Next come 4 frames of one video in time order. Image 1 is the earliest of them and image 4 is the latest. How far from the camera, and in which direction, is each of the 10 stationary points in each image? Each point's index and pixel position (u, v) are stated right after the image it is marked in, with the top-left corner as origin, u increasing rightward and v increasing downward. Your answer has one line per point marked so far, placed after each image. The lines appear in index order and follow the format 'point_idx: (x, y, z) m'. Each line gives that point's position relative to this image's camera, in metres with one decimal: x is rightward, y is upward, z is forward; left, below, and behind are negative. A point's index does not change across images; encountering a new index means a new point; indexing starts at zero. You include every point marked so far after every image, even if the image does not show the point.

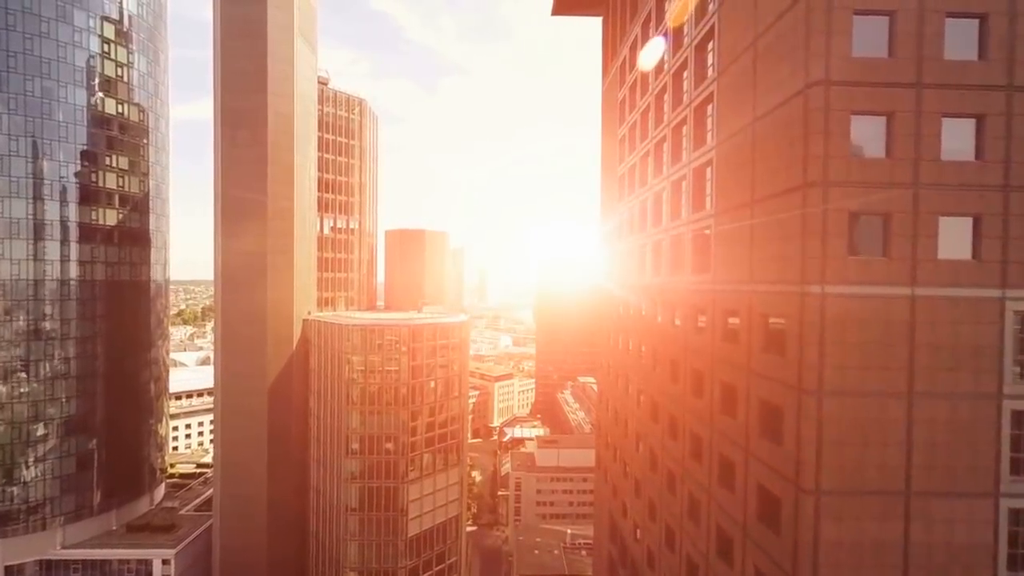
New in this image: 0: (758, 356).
0: (+6.8, -1.9, +13.1) m
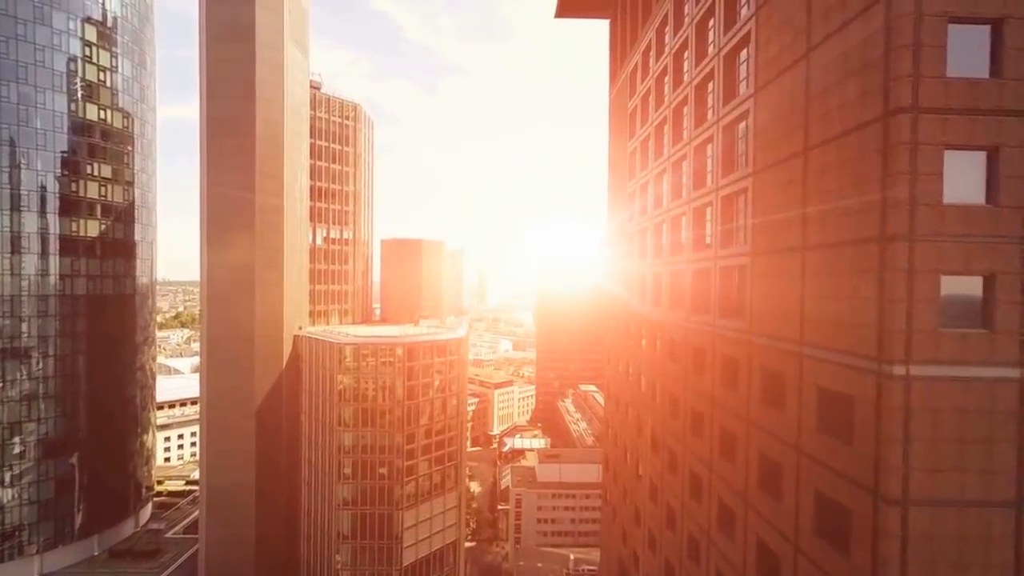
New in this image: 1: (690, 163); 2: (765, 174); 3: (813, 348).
0: (+6.8, -3.3, +10.8) m
1: (+7.0, +4.9, +18.7) m
2: (+6.9, +3.1, +13.0) m
3: (+6.9, -1.4, +10.8) m
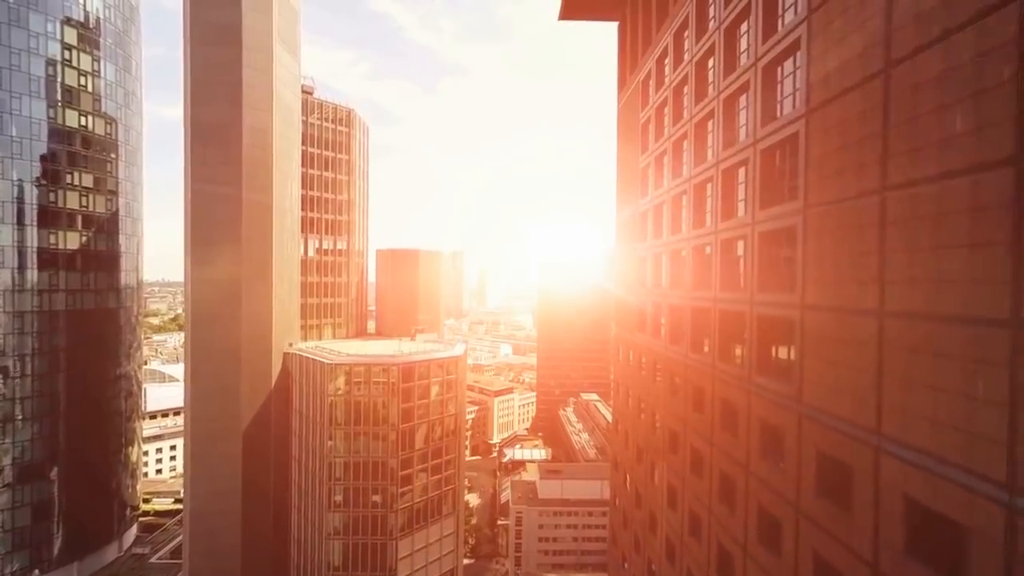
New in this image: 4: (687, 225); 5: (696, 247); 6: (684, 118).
0: (+6.9, -4.8, +8.5) m
1: (+7.1, +3.5, +16.4) m
2: (+7.0, +1.6, +10.7) m
3: (+6.9, -2.8, +8.5) m
4: (+7.1, +2.5, +19.1) m
5: (+7.1, +1.5, +18.4) m
6: (+7.1, +7.0, +19.5) m
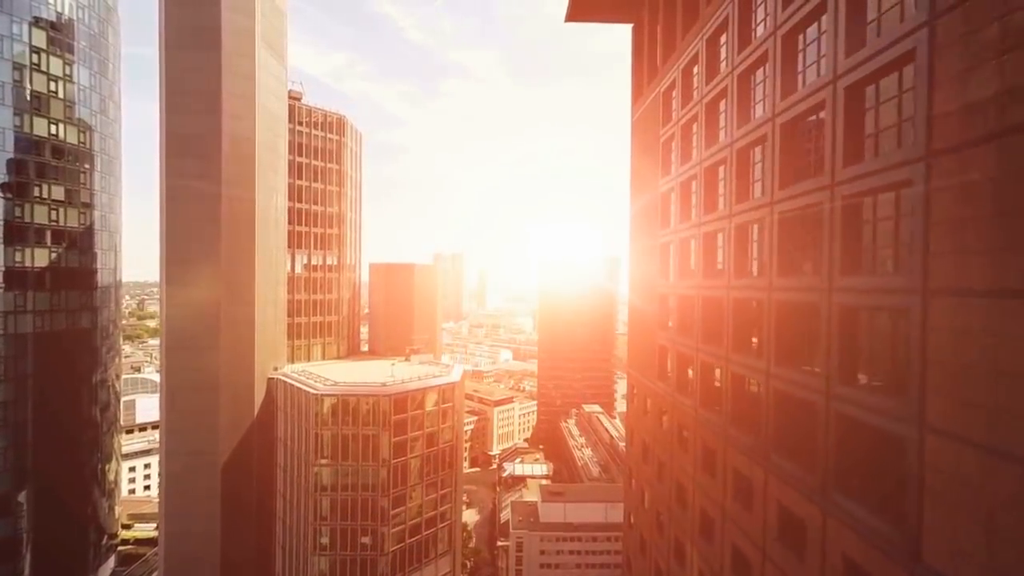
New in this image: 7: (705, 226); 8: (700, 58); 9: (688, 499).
0: (+6.9, -6.6, +5.4) m
1: (+7.2, +1.6, +13.3) m
2: (+7.0, -0.3, +7.5) m
3: (+7.0, -4.7, +5.3) m
4: (+7.2, +0.6, +16.0) m
5: (+7.2, -0.4, +15.2) m
6: (+7.2, +5.1, +16.3) m
7: (+7.1, +2.3, +17.6) m
8: (+7.1, +8.7, +17.9) m
9: (+7.2, -8.5, +19.4) m
